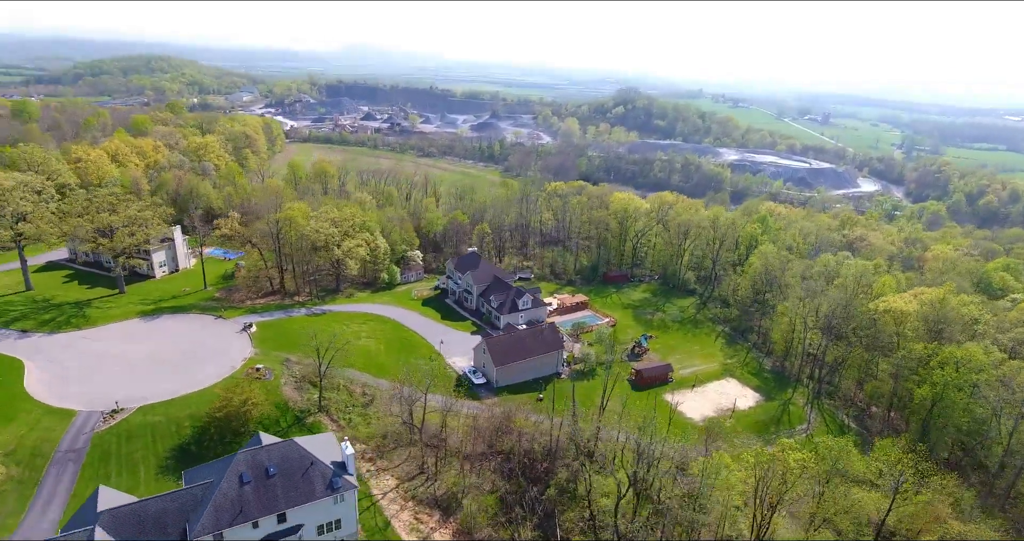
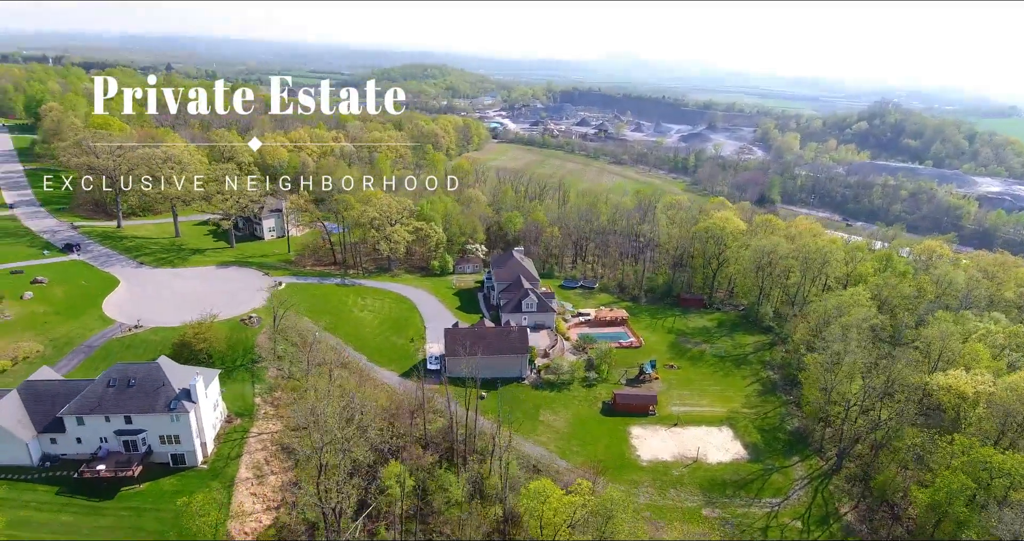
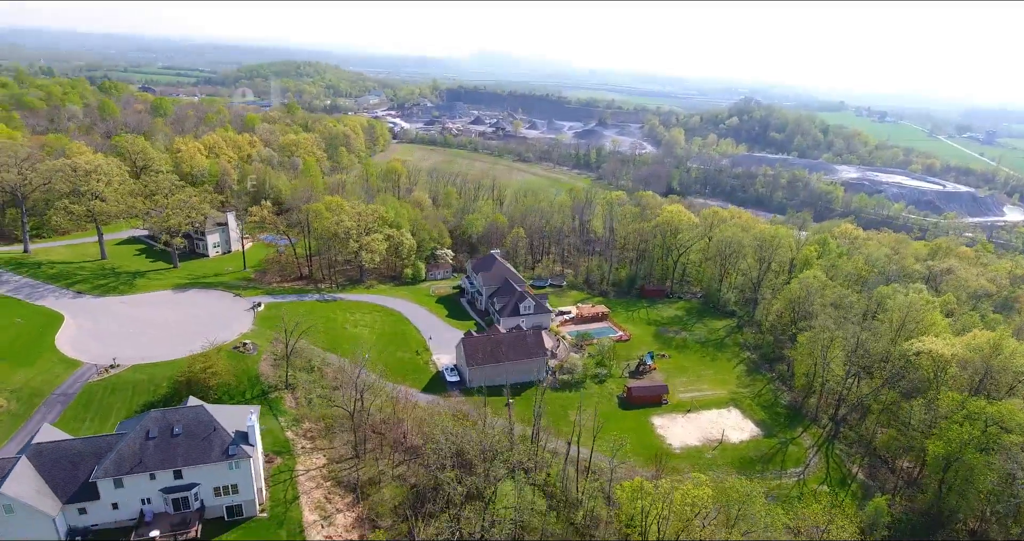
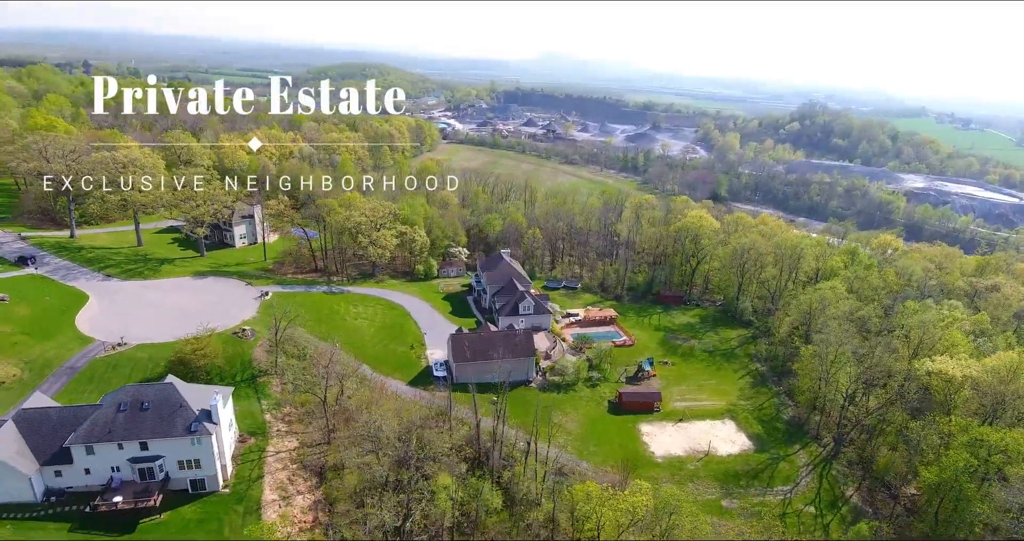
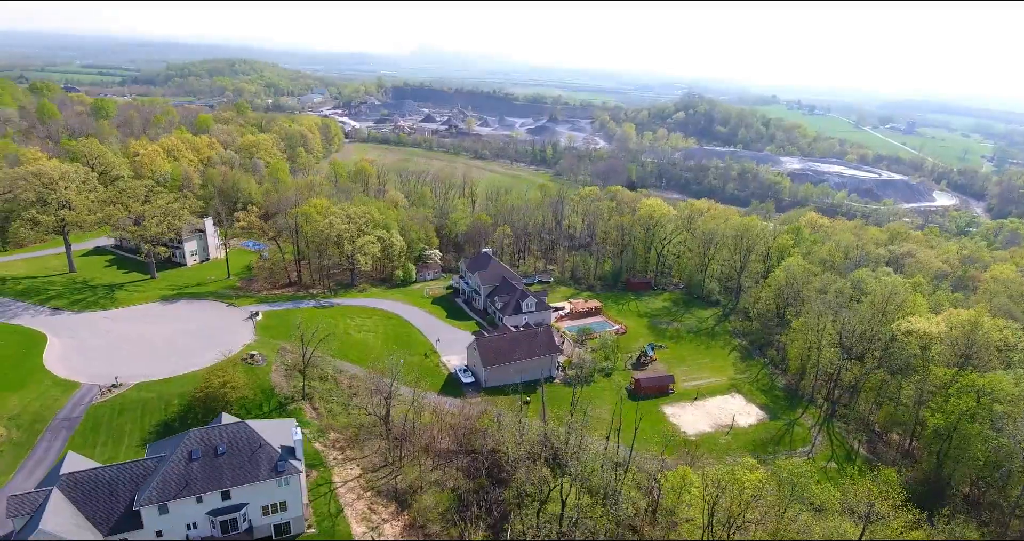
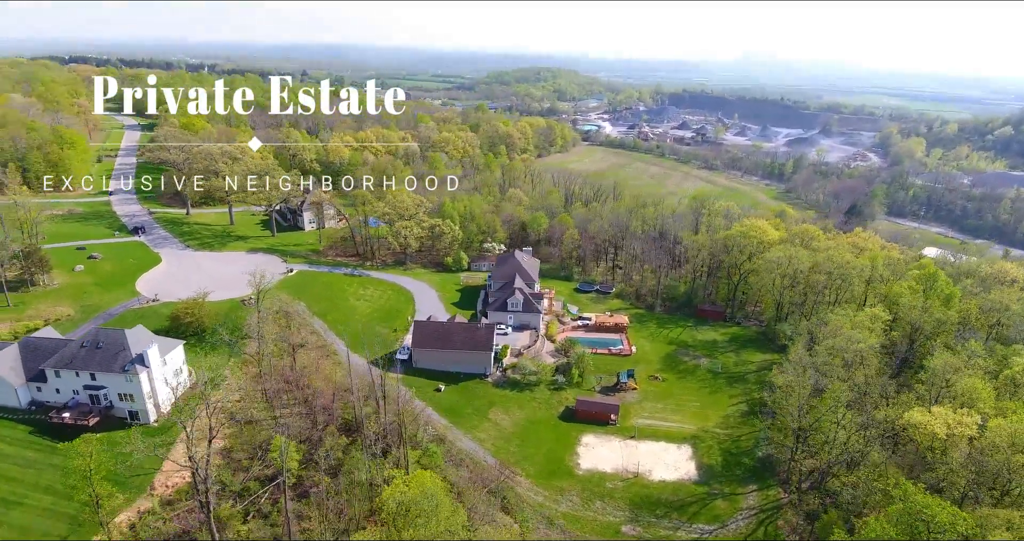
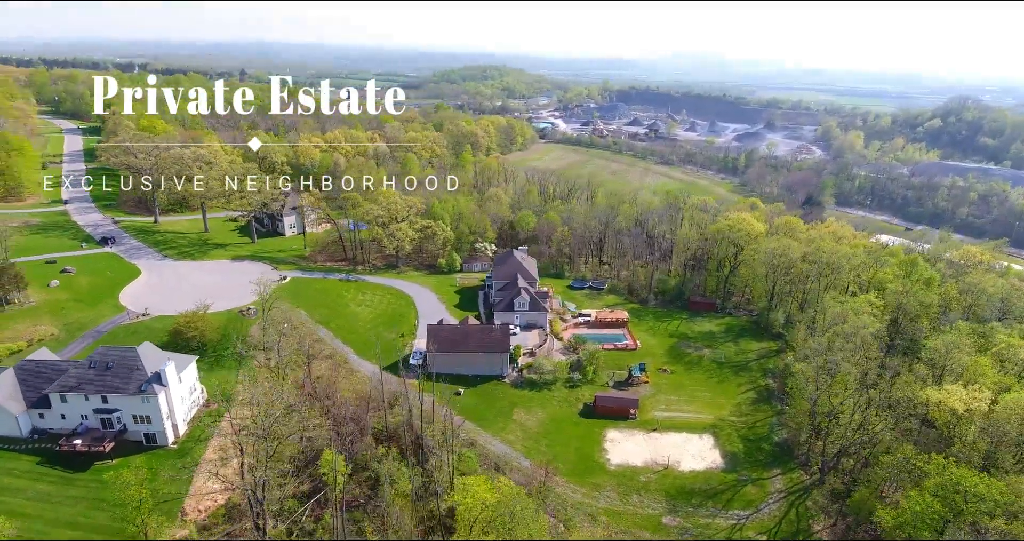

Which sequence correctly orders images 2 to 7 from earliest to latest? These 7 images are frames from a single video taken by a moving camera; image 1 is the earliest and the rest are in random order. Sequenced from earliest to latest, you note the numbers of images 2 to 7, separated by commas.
5, 3, 4, 2, 7, 6
